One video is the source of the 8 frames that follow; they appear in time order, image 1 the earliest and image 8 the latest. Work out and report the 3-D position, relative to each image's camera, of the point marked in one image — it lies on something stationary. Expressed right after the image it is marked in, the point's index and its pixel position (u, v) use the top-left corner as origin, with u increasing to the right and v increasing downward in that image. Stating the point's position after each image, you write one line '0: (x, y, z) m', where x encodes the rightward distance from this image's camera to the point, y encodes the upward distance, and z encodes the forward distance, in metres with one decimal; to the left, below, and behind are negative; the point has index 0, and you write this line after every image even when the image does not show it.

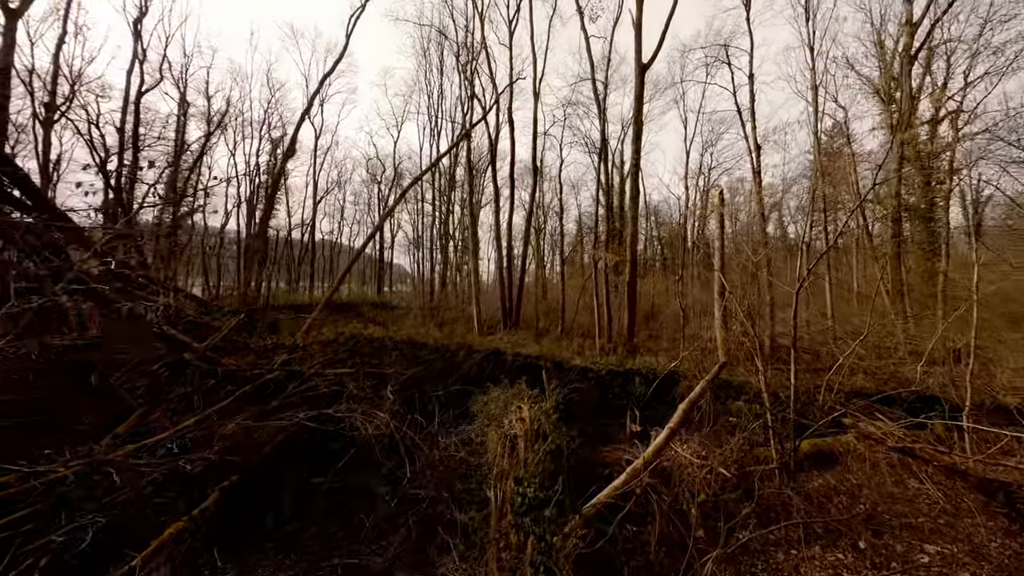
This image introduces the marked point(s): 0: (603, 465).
0: (+2.0, -4.0, +6.8) m
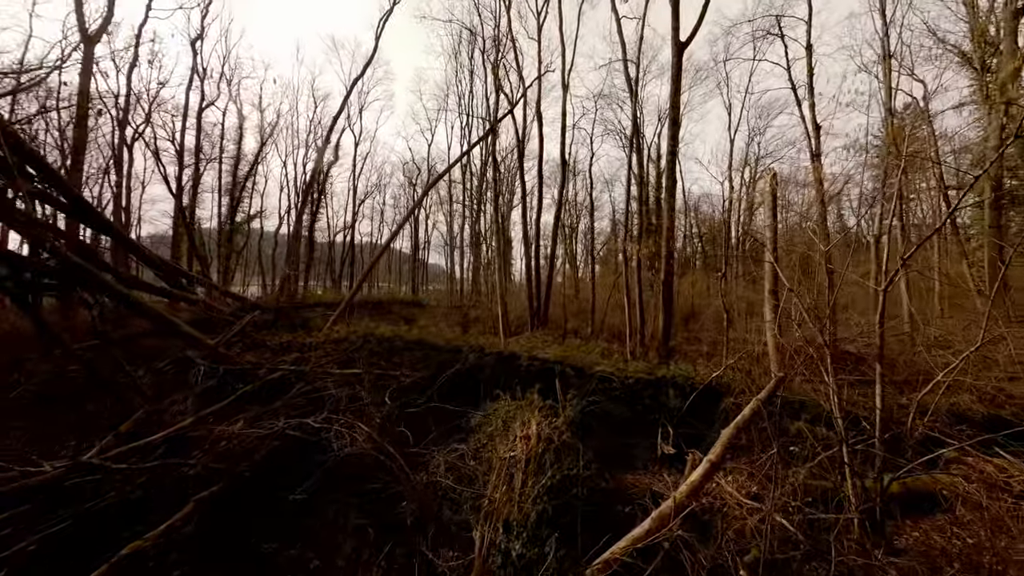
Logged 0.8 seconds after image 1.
0: (+2.2, -3.9, +5.9) m
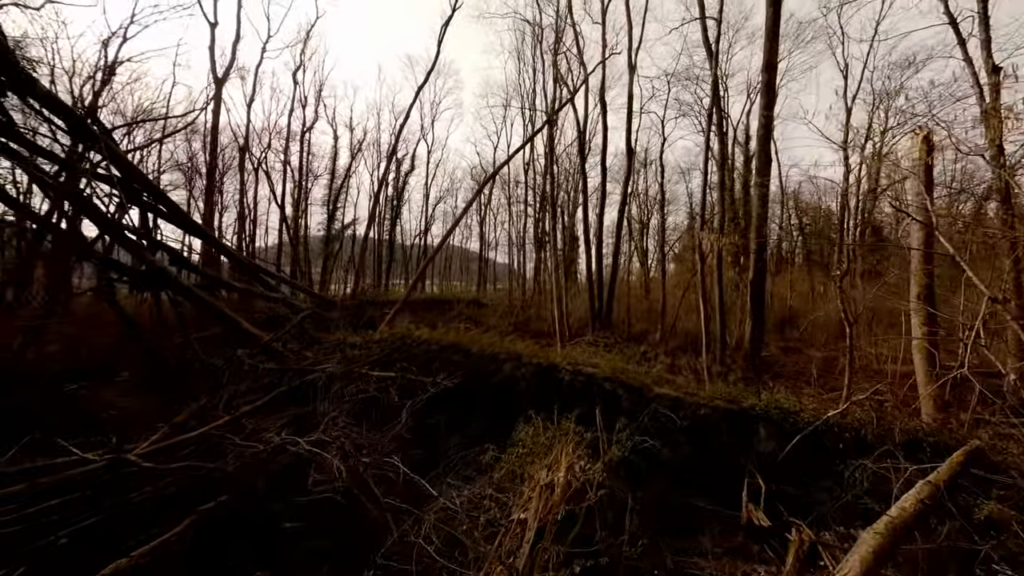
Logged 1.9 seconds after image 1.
0: (+2.6, -4.0, +4.5) m
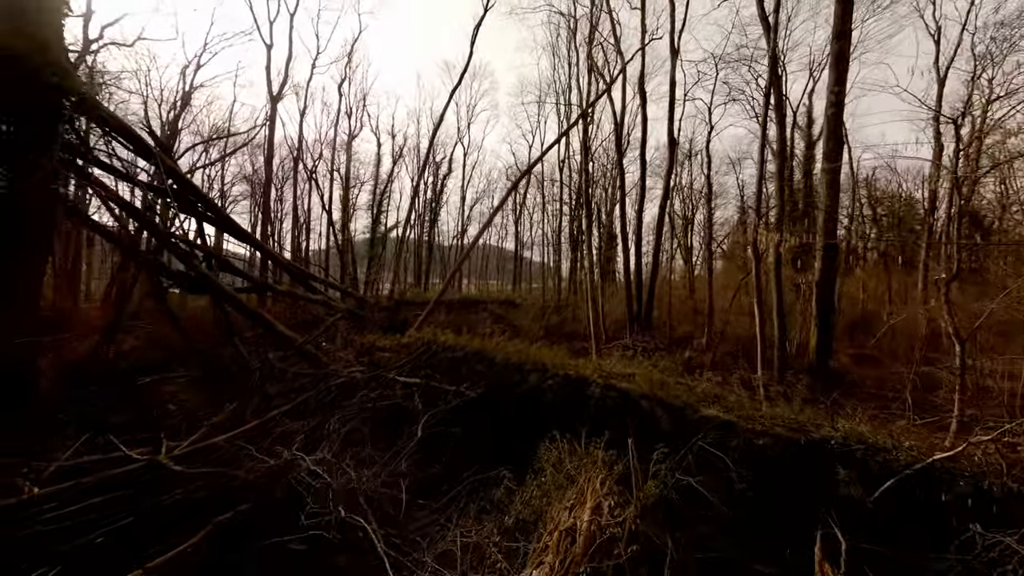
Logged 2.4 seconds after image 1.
0: (+2.9, -4.1, +3.7) m
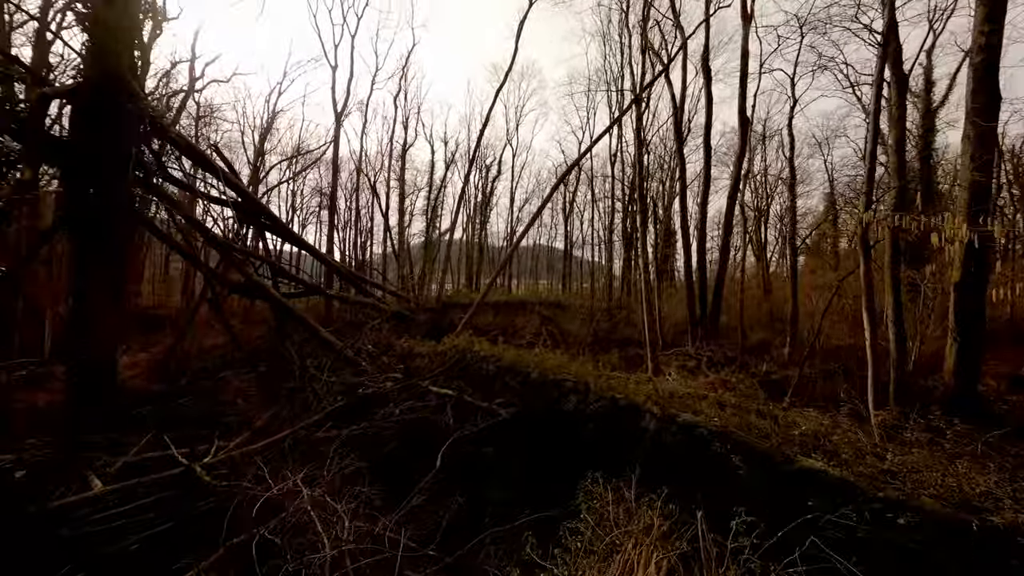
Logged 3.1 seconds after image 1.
0: (+3.1, -4.2, +2.5) m
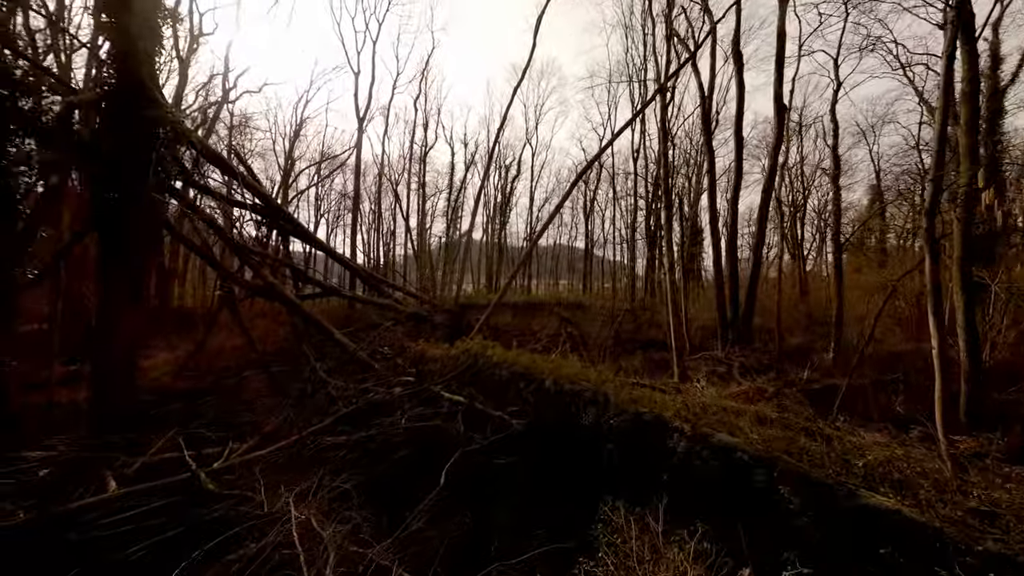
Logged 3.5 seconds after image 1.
0: (+3.1, -4.2, +1.9) m
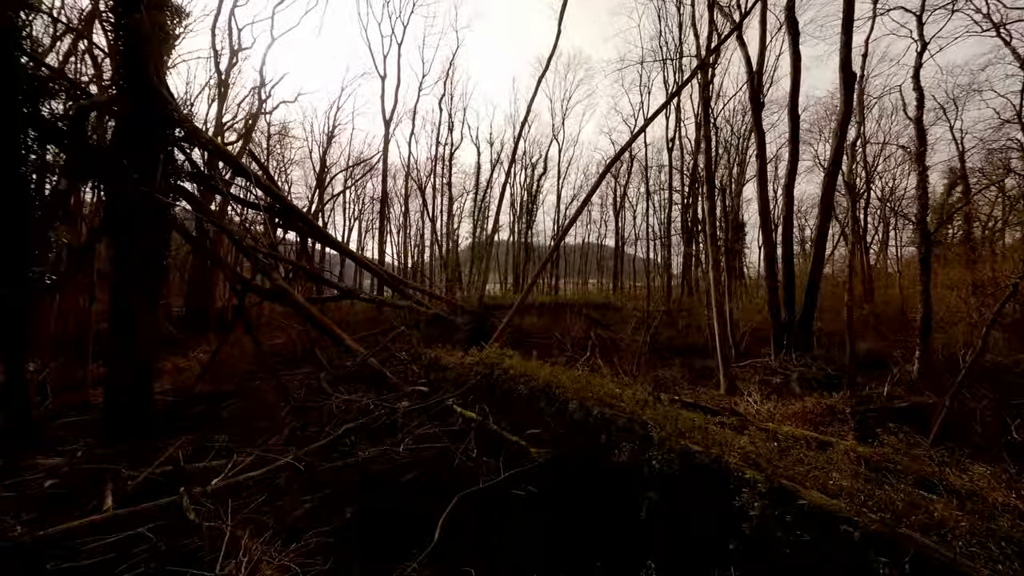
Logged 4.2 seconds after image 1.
0: (+3.1, -4.3, +0.8) m
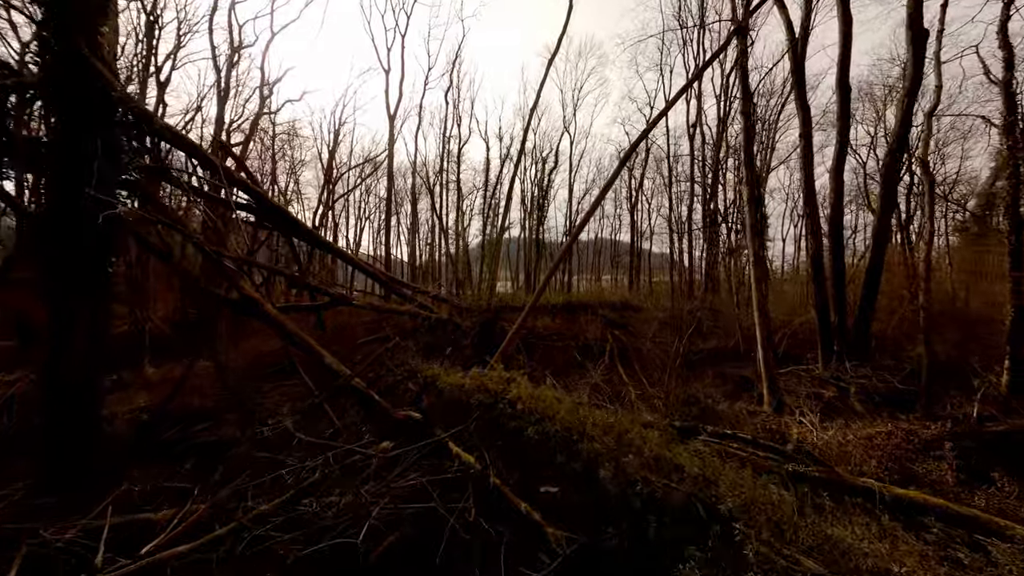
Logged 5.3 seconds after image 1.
0: (+3.0, -4.5, -0.6) m
